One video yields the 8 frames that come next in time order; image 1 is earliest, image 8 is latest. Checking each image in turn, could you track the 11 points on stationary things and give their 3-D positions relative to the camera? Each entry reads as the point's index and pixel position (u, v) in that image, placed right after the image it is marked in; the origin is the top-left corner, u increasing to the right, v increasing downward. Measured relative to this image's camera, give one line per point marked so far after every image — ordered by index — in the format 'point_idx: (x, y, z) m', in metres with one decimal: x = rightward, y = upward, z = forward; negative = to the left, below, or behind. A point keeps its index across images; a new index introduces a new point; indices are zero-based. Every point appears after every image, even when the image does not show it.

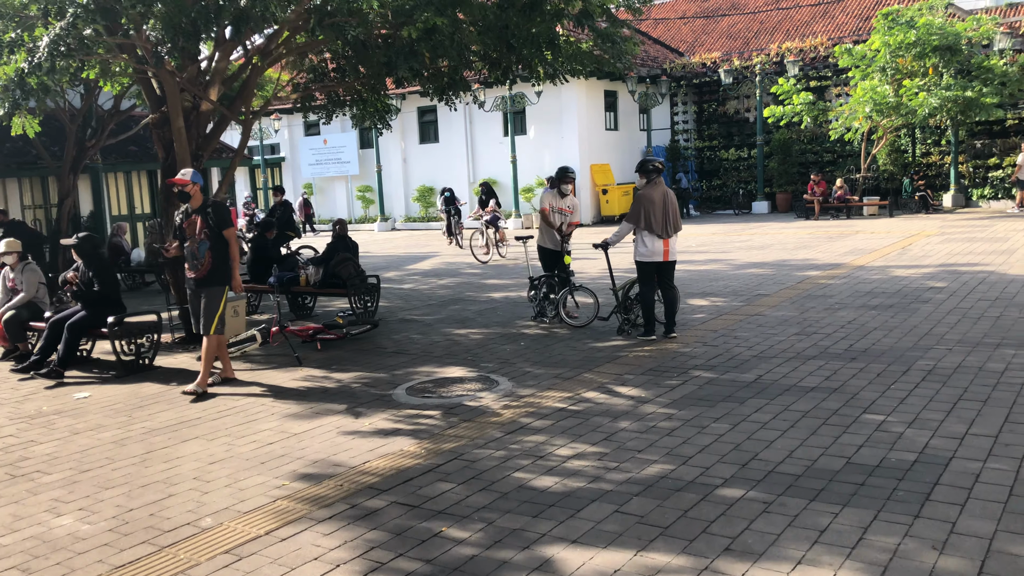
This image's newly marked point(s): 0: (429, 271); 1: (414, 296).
0: (-1.6, +0.3, +16.4) m
1: (-1.4, -0.1, +12.9) m
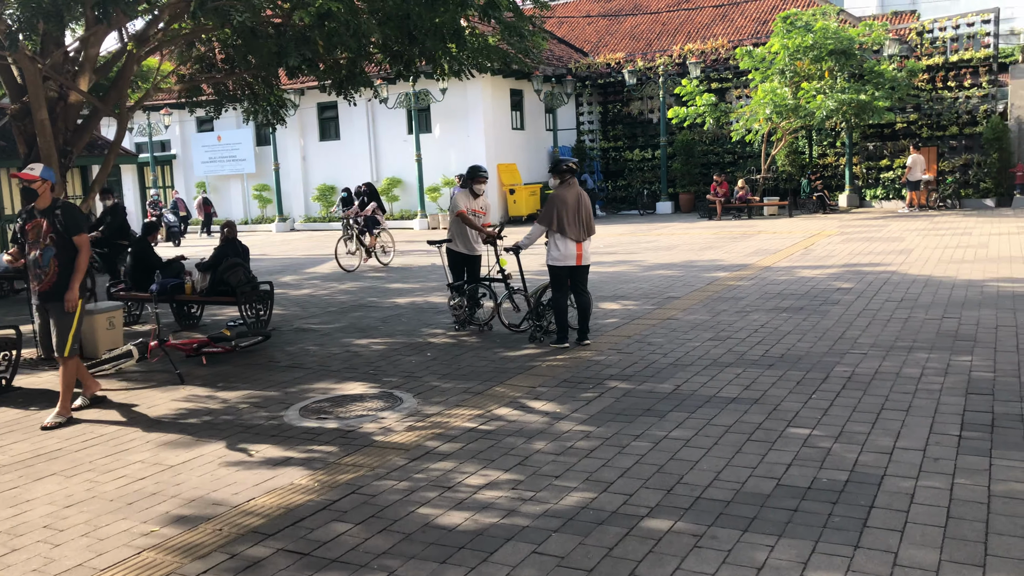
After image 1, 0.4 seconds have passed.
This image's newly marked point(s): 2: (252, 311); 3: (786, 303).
0: (-3.4, +0.2, +15.6) m
1: (-2.8, -0.2, +12.2) m
2: (-3.0, -0.3, +9.8) m
3: (+3.1, -0.2, +9.7) m
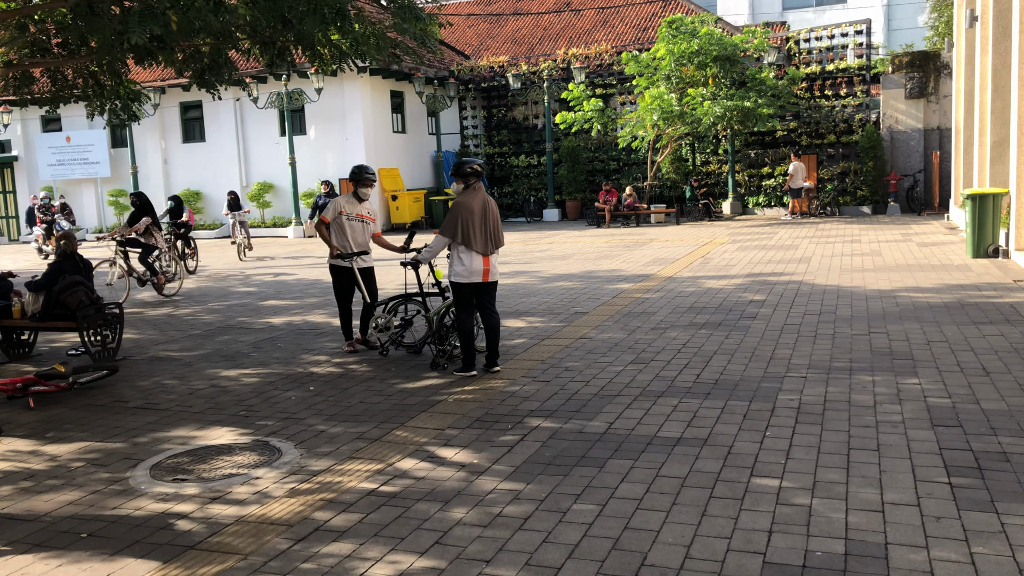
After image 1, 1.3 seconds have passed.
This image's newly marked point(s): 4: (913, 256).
0: (-5.2, 0.0, +14.0) m
1: (-4.2, -0.4, +10.7) m
2: (-4.0, -0.5, +8.3) m
3: (+2.0, -0.3, +9.1) m
4: (+6.5, +0.5, +13.9) m
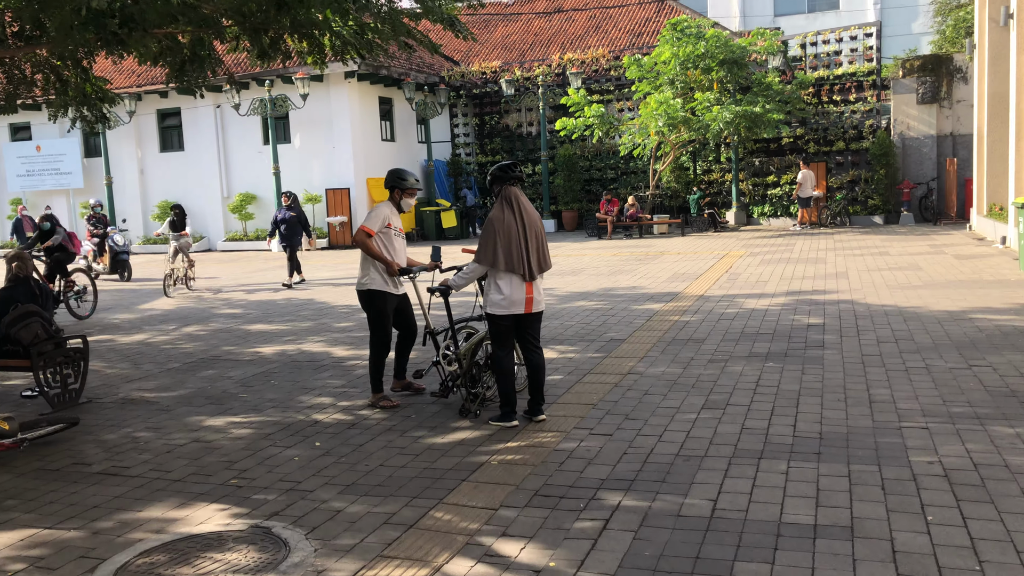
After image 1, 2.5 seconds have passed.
0: (-5.1, -0.4, +12.7) m
1: (-3.9, -0.7, +9.3) m
2: (-3.7, -0.7, +7.0) m
3: (+2.3, -0.5, +7.9) m
4: (+6.6, +0.3, +12.8) m
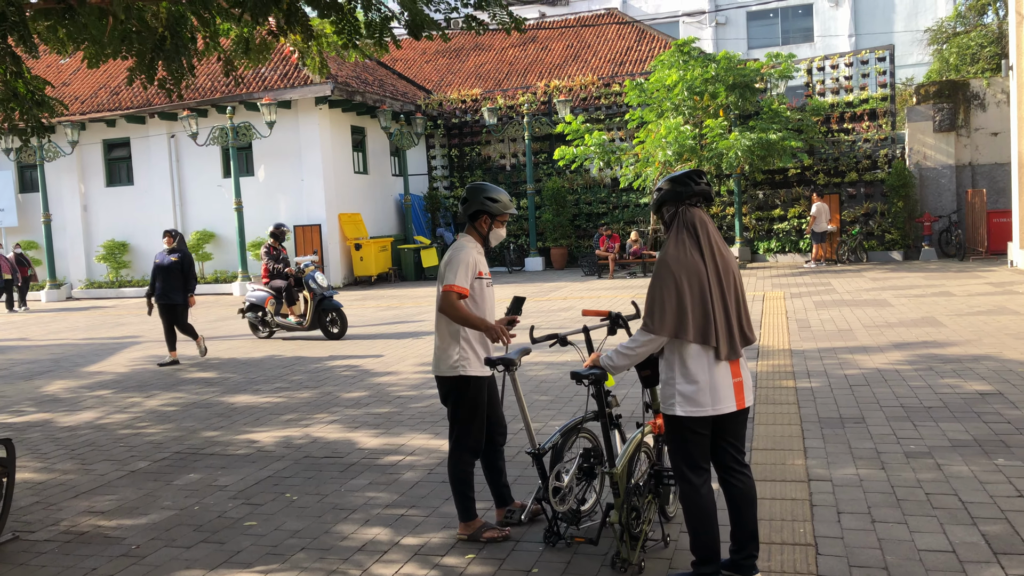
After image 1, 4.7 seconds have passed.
0: (-4.6, -1.1, +10.2) m
1: (-3.3, -1.3, +6.9) m
2: (-2.9, -1.2, +4.6) m
3: (+3.0, -1.0, +5.8) m
4: (+7.1, -0.3, +11.0) m
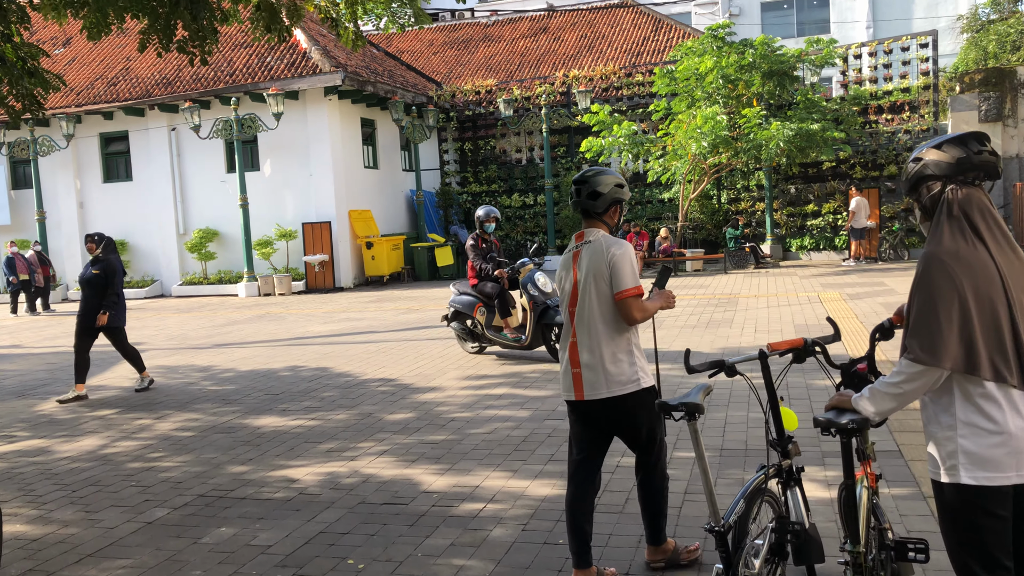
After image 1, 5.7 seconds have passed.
0: (-4.0, -1.1, +9.0) m
1: (-2.7, -1.3, +5.8) m
2: (-2.3, -1.2, +3.4) m
3: (+3.6, -1.0, +4.7) m
4: (+7.6, -0.3, +9.9) m
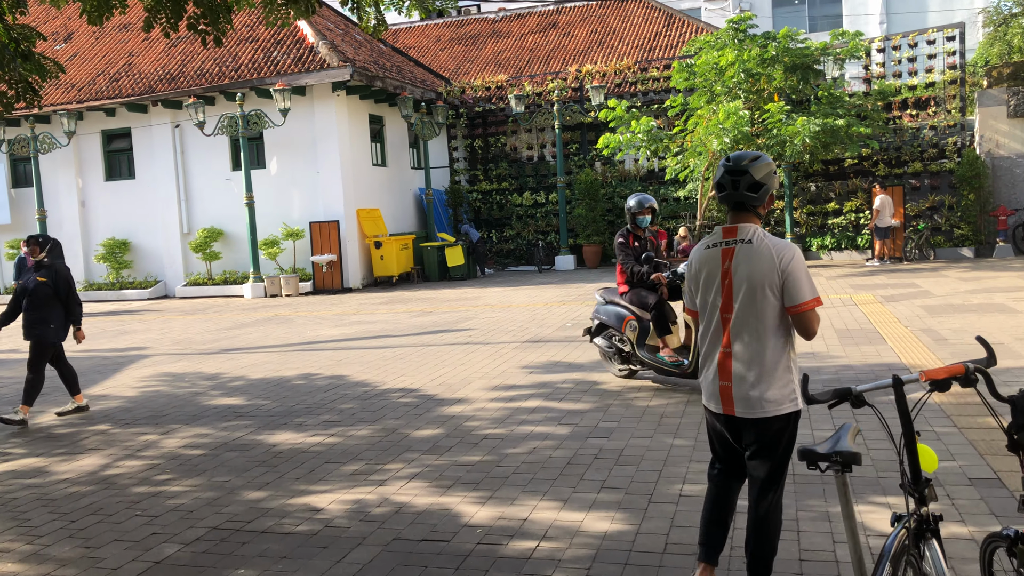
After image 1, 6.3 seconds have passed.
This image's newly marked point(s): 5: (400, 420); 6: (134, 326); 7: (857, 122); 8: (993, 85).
0: (-3.7, -1.2, +8.5) m
1: (-2.4, -1.4, +5.2) m
2: (-2.0, -1.3, +2.8) m
3: (+3.9, -1.0, +4.1) m
4: (+7.9, -0.4, +9.3) m
5: (-0.9, -1.1, +7.2) m
6: (-6.9, -0.7, +15.7) m
7: (+7.4, +3.6, +18.5) m
8: (+11.0, +4.7, +19.7) m
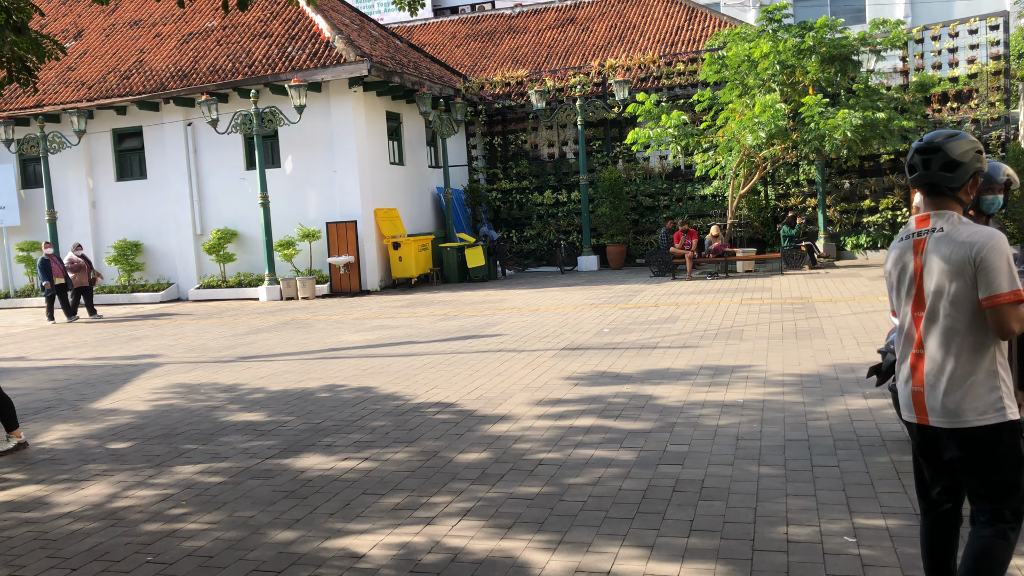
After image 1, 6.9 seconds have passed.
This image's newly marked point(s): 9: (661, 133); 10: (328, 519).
0: (-3.3, -1.2, +7.8) m
1: (-2.0, -1.4, +4.5) m
2: (-1.7, -1.3, +2.1) m
3: (+4.2, -1.1, +3.3) m
4: (+8.3, -0.4, +8.5) m
5: (-0.5, -1.1, +6.4) m
6: (-6.4, -0.8, +15.0) m
7: (+7.9, +3.6, +17.7) m
8: (+11.6, +4.6, +18.8) m
9: (+3.2, +3.4, +18.9) m
10: (-1.1, -1.3, +4.9) m
